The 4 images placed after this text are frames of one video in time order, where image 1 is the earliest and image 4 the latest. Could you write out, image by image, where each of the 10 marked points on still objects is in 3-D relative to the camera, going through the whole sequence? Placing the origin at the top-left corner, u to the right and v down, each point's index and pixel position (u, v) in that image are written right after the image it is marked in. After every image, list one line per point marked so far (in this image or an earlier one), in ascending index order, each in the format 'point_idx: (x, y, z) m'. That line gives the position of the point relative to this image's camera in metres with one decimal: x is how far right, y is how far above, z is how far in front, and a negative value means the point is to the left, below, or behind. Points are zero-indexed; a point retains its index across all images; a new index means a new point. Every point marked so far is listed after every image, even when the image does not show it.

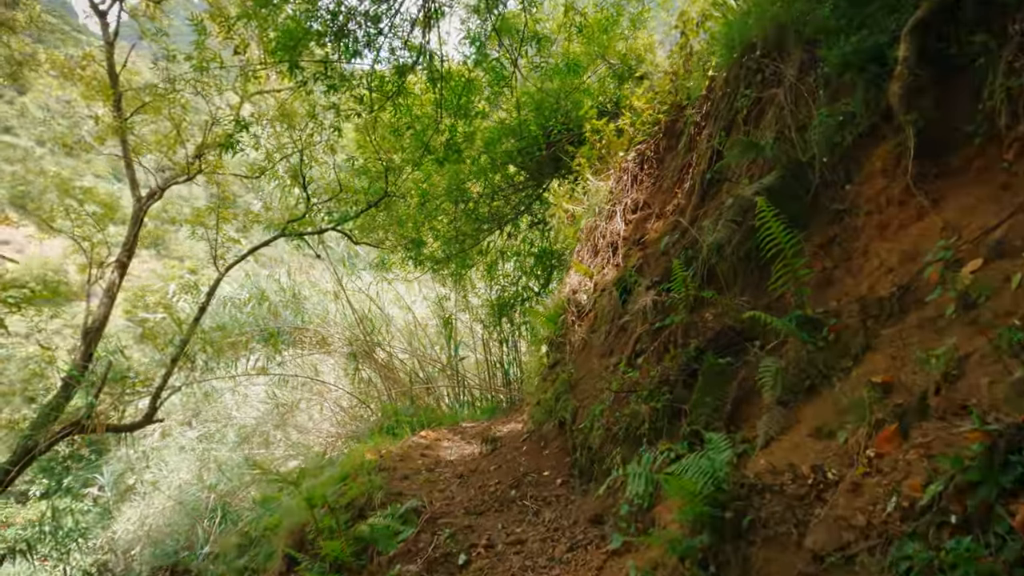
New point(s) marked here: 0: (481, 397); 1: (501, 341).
0: (-0.3, -1.2, +7.3) m
1: (-0.1, -0.6, +7.4) m
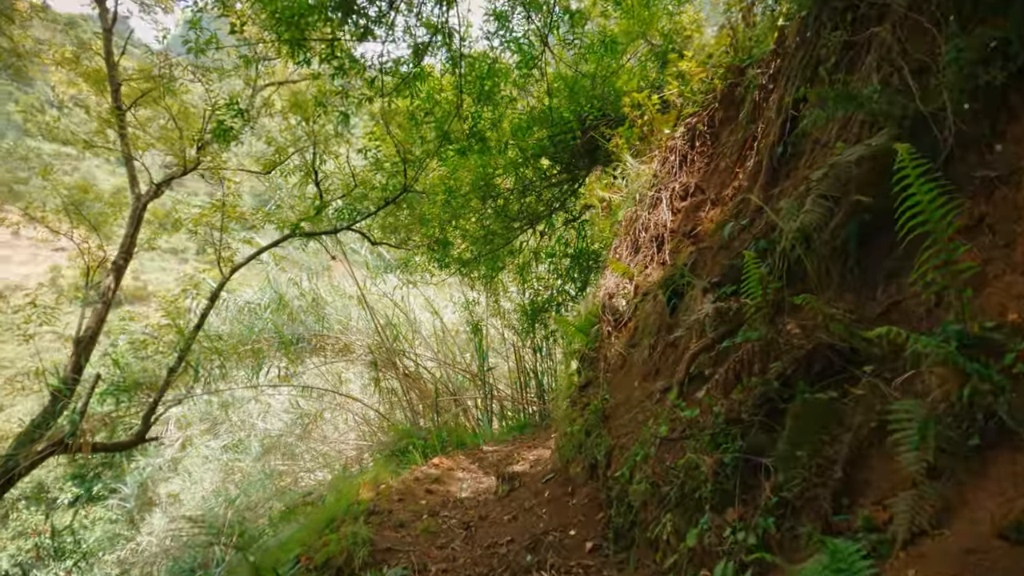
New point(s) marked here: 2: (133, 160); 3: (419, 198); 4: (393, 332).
0: (0.0, -1.3, +6.8) m
1: (+0.2, -0.6, +6.9) m
2: (-2.7, +0.9, +4.7) m
3: (-0.8, +0.8, +5.7) m
4: (-1.2, -0.5, +6.8) m
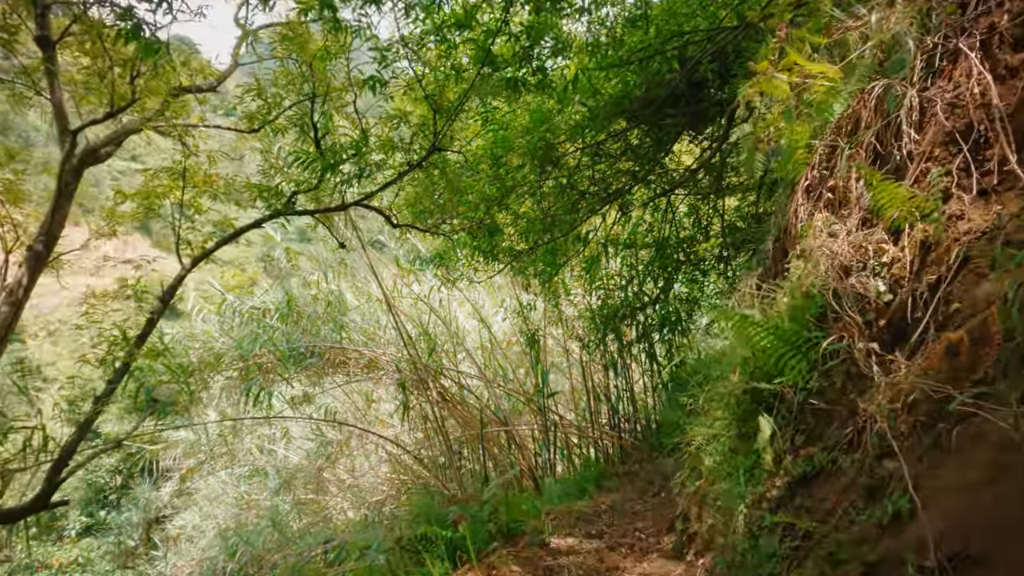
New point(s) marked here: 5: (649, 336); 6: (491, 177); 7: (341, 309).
0: (+0.6, -1.3, +5.3) m
1: (+0.8, -0.6, +5.4) m
2: (-2.3, +0.9, +3.5) m
3: (-0.4, +0.8, +4.4) m
4: (-0.7, -0.5, +5.4) m
5: (+1.1, -0.4, +5.3) m
6: (-0.1, +0.8, +4.4) m
7: (-1.5, -0.2, +5.8) m
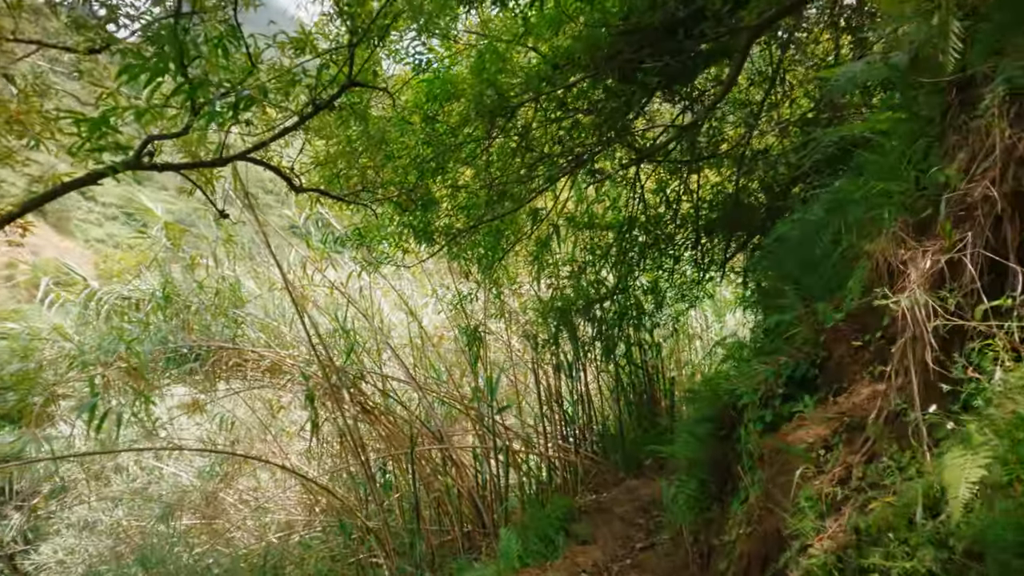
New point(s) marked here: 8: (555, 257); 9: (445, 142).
0: (+0.1, -1.2, +4.5) m
1: (+0.3, -0.5, +4.6) m
2: (-2.5, +1.0, +2.3) m
3: (-0.7, +0.9, +3.4) m
4: (-1.1, -0.4, +4.5) m
5: (+0.7, -0.3, +4.5) m
6: (-0.5, +0.8, +3.5) m
7: (-2.0, -0.1, +4.8) m
8: (+0.3, +0.2, +4.4) m
9: (-0.3, +0.8, +3.5) m
